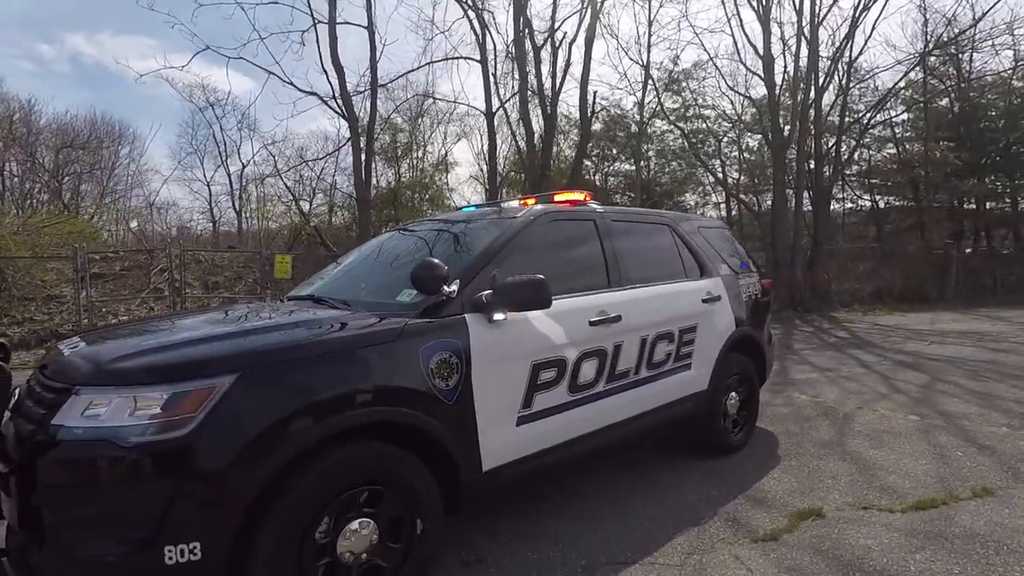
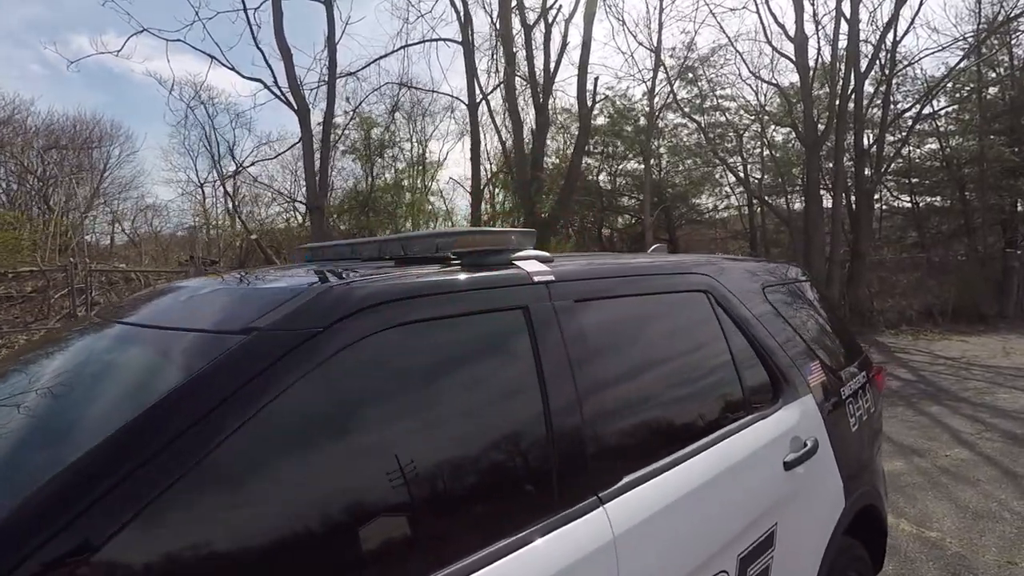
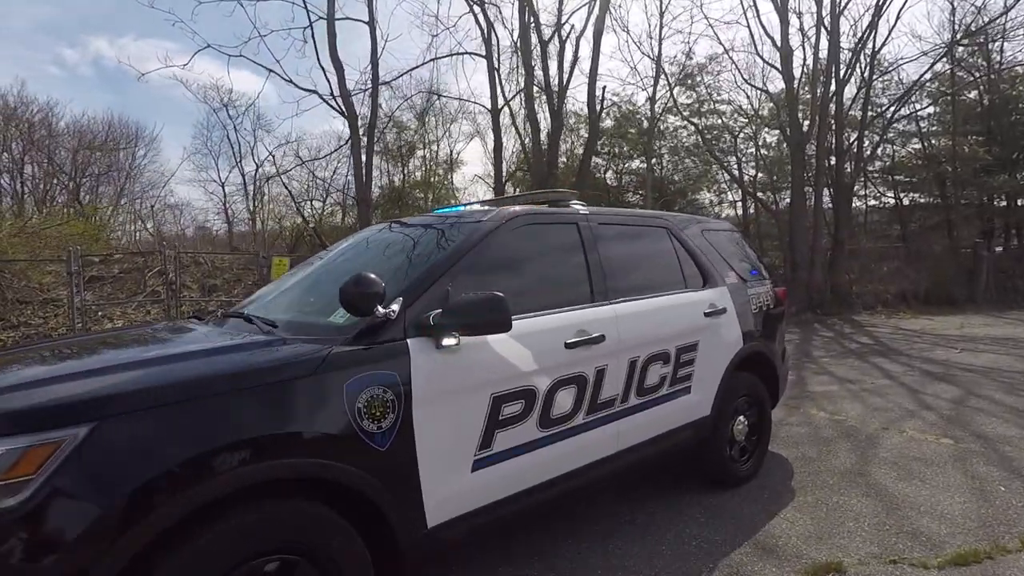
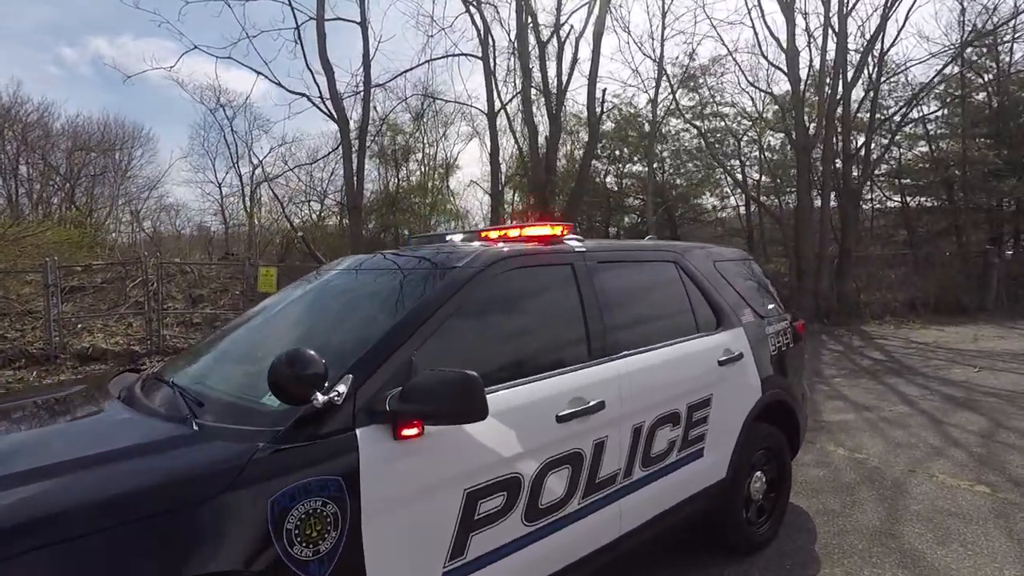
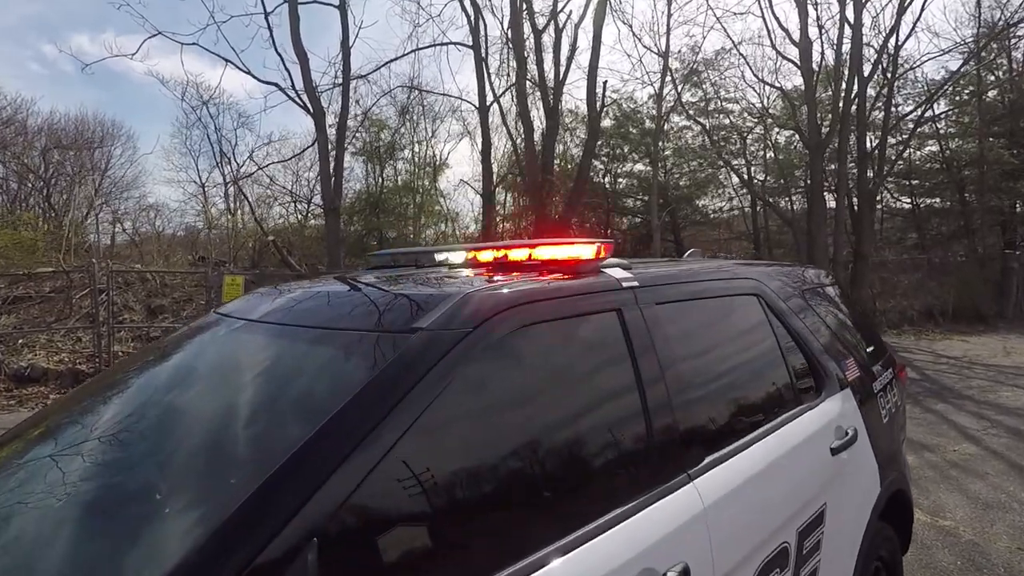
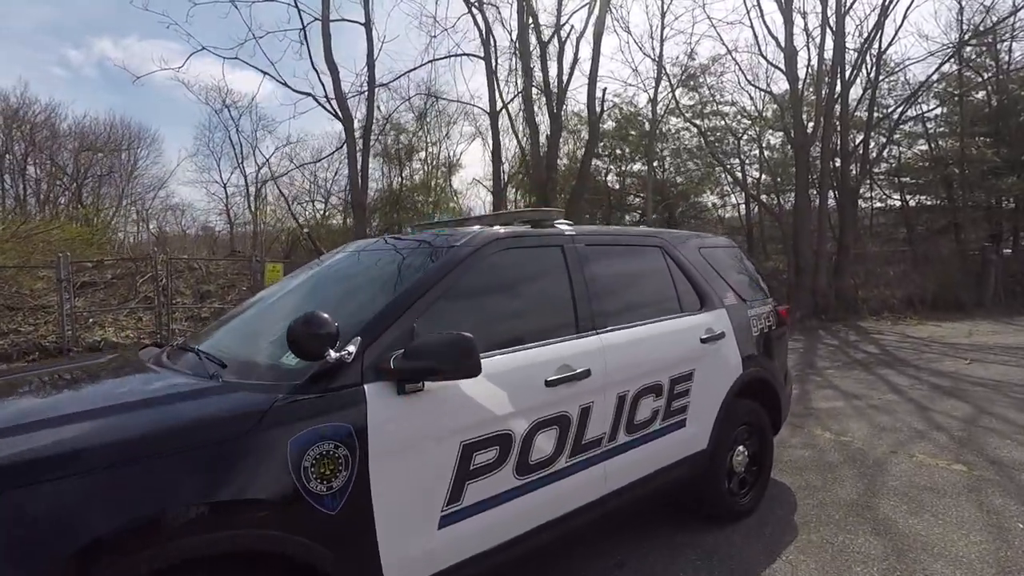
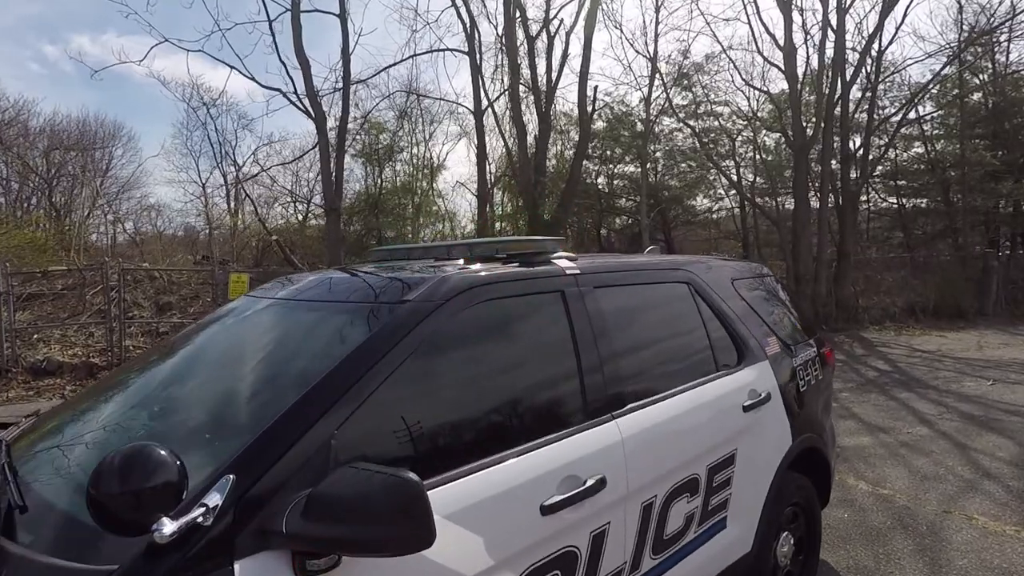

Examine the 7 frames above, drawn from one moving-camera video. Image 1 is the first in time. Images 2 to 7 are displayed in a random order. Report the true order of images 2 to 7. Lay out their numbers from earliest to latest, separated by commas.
3, 6, 4, 7, 5, 2
